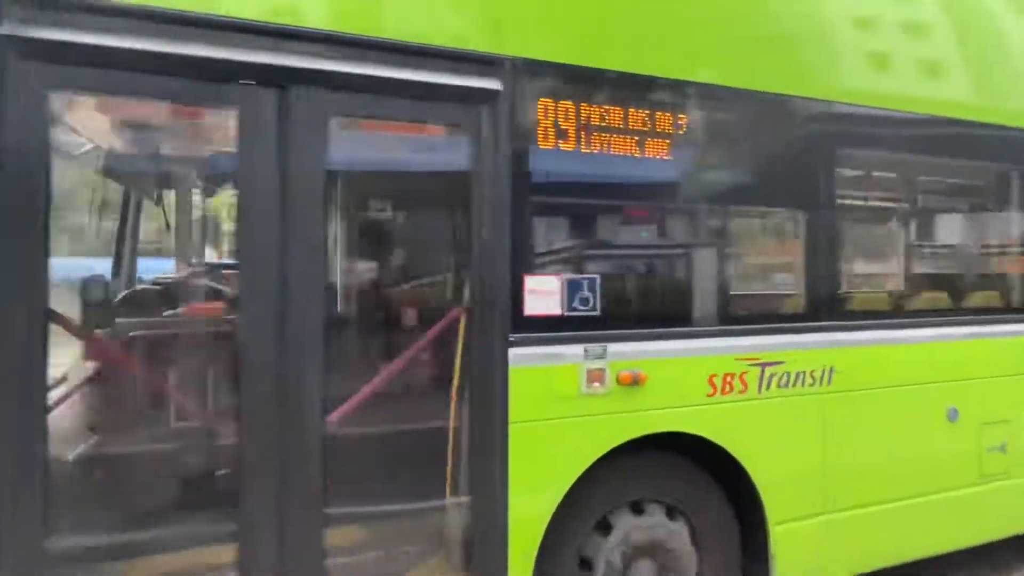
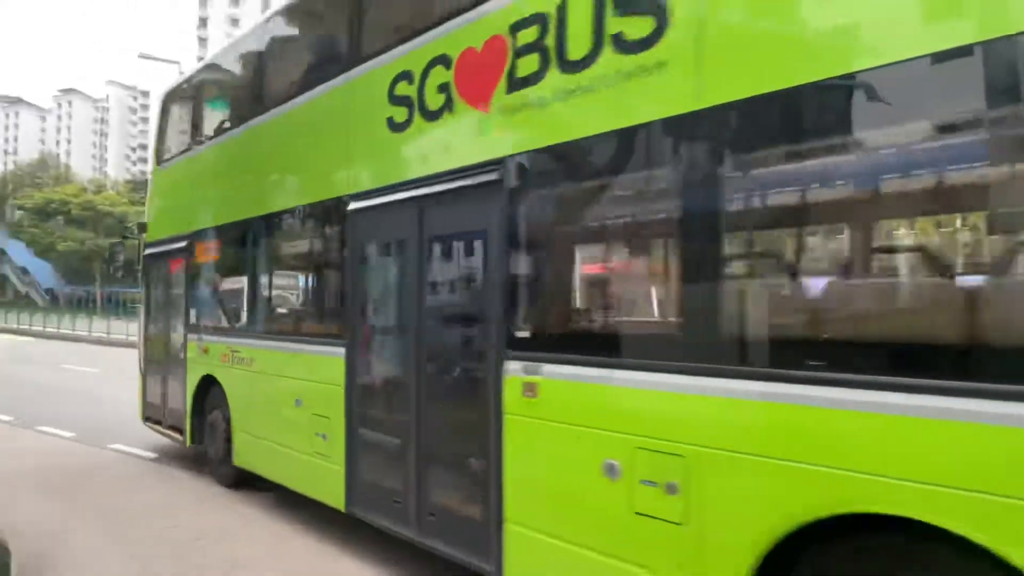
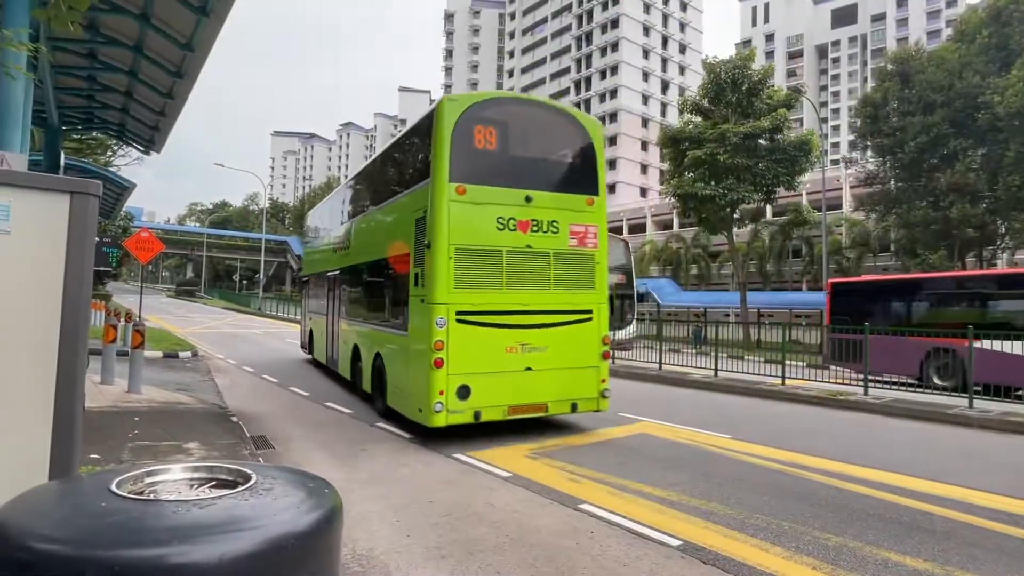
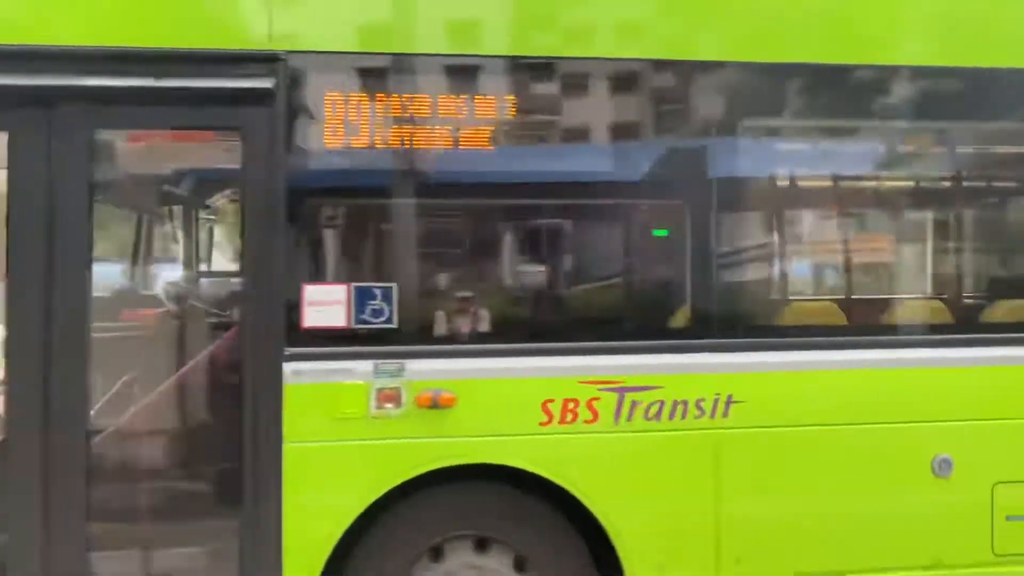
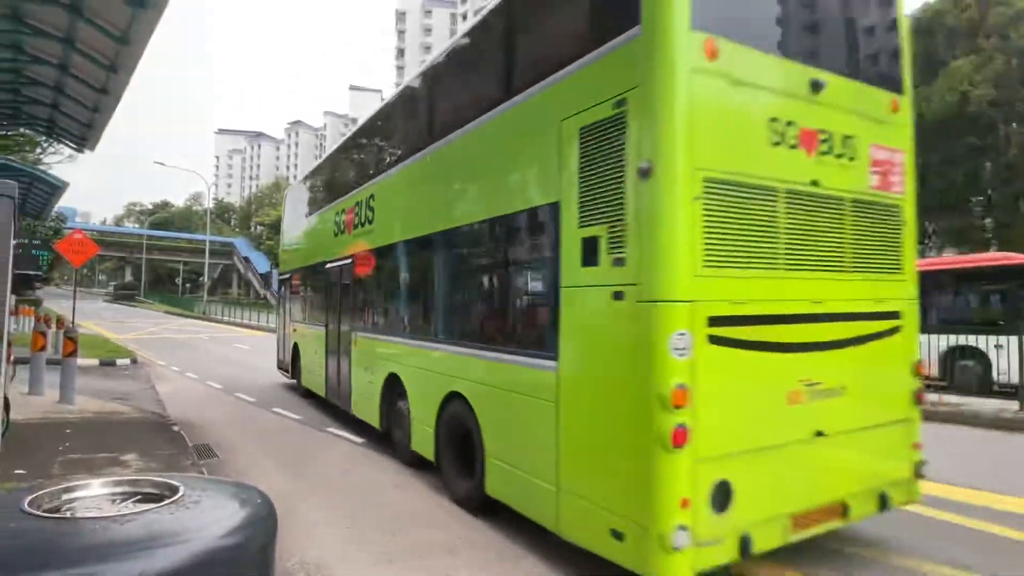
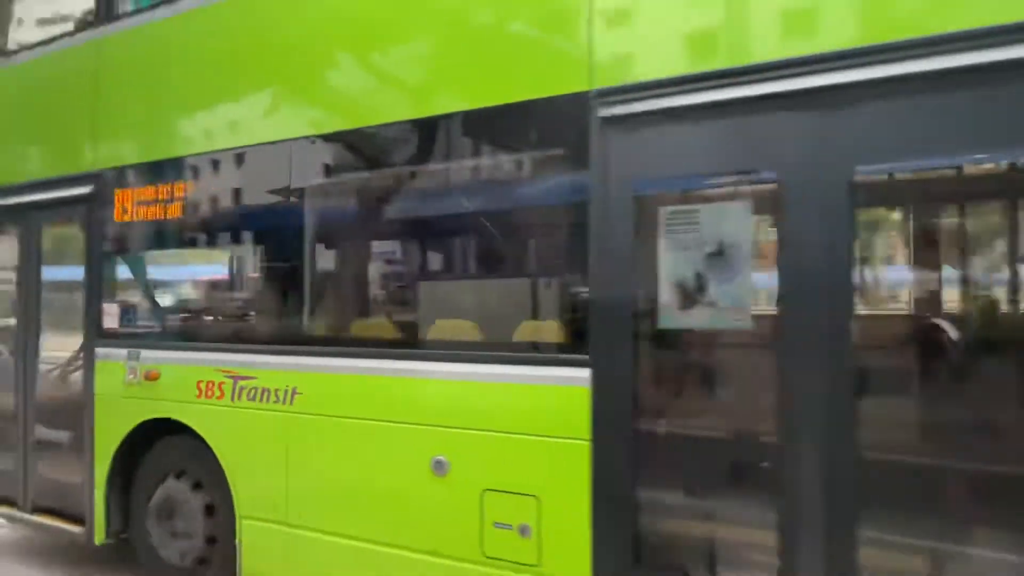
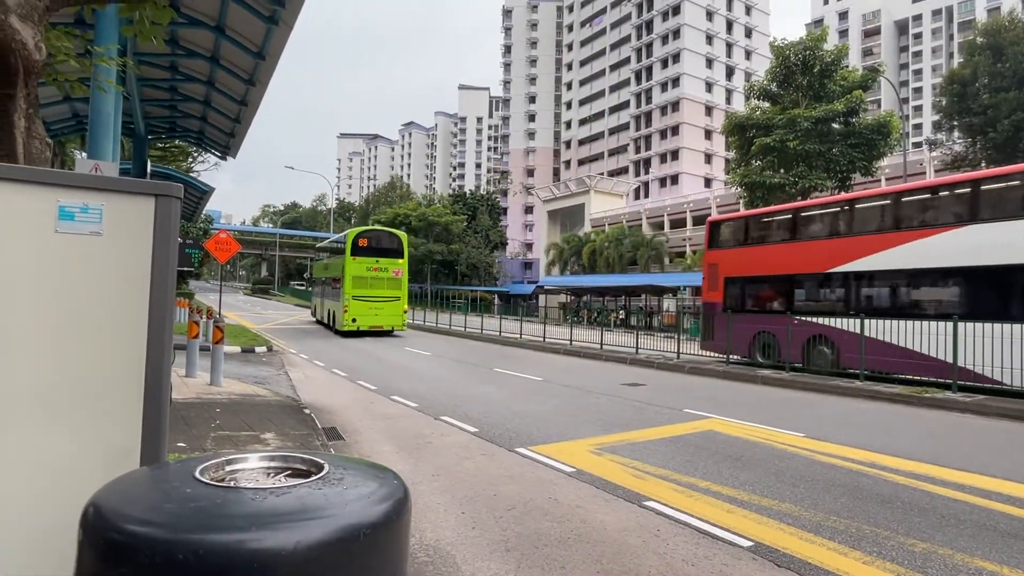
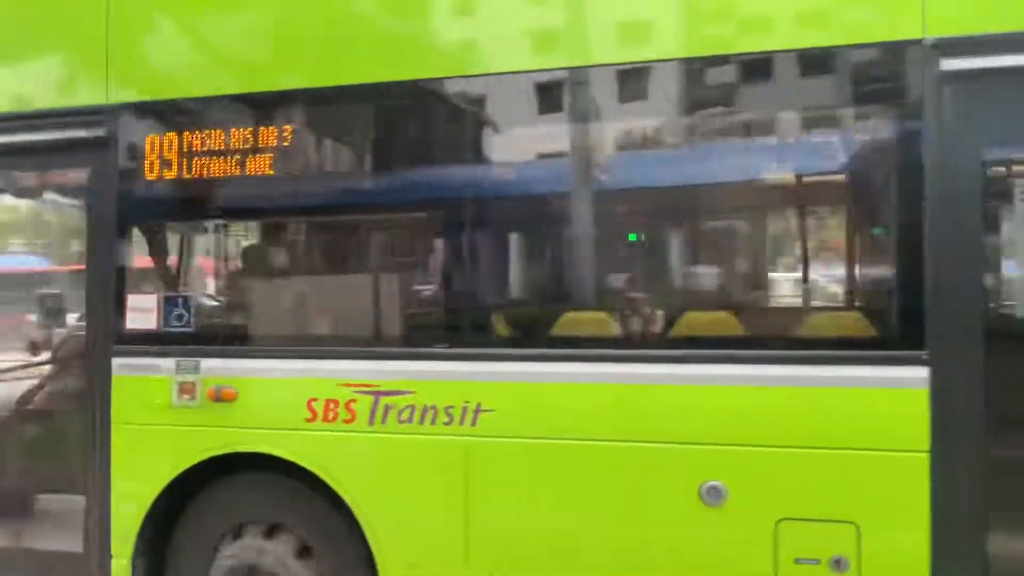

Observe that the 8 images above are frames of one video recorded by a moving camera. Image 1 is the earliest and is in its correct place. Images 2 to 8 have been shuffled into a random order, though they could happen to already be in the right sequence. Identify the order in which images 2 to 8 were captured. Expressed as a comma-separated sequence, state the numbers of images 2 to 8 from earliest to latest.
4, 8, 6, 2, 5, 3, 7
